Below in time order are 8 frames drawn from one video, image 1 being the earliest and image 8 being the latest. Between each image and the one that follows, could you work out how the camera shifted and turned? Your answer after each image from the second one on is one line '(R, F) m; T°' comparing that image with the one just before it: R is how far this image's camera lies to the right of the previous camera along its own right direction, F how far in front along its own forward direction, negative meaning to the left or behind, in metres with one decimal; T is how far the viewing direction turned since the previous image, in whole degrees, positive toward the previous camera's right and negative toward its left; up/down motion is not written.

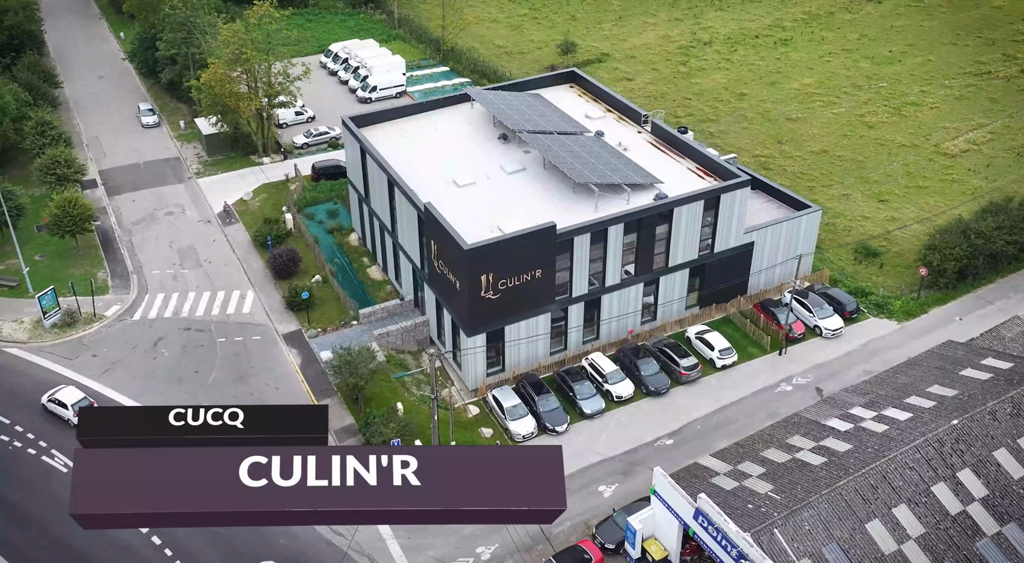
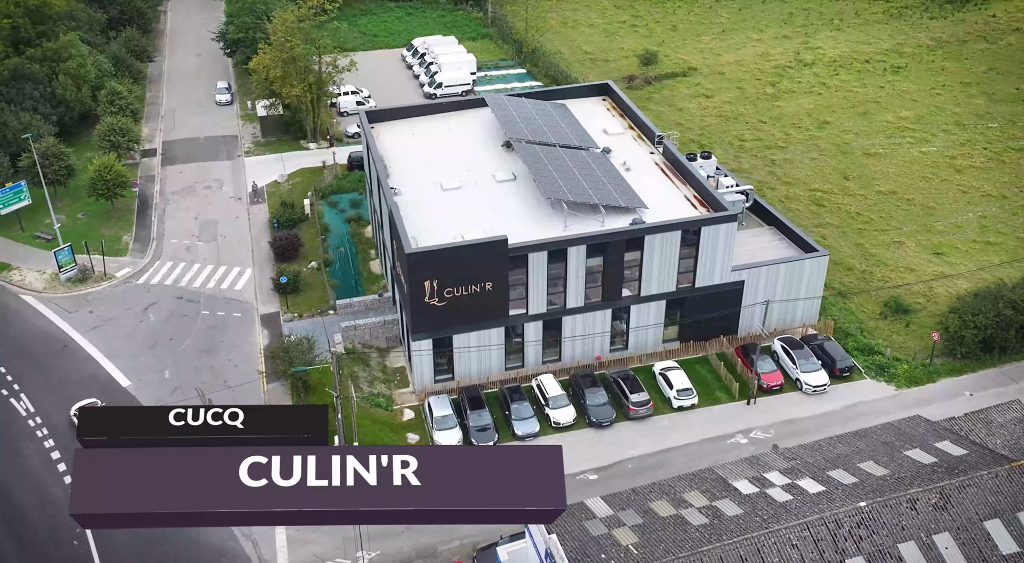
(+9.3, +1.2) m; -10°
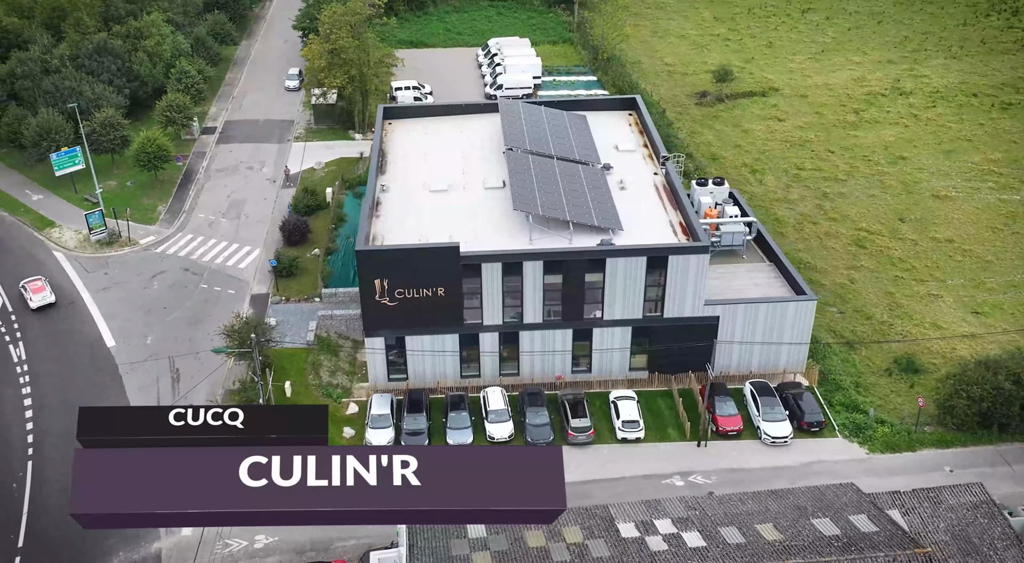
(+8.7, +1.0) m; -10°
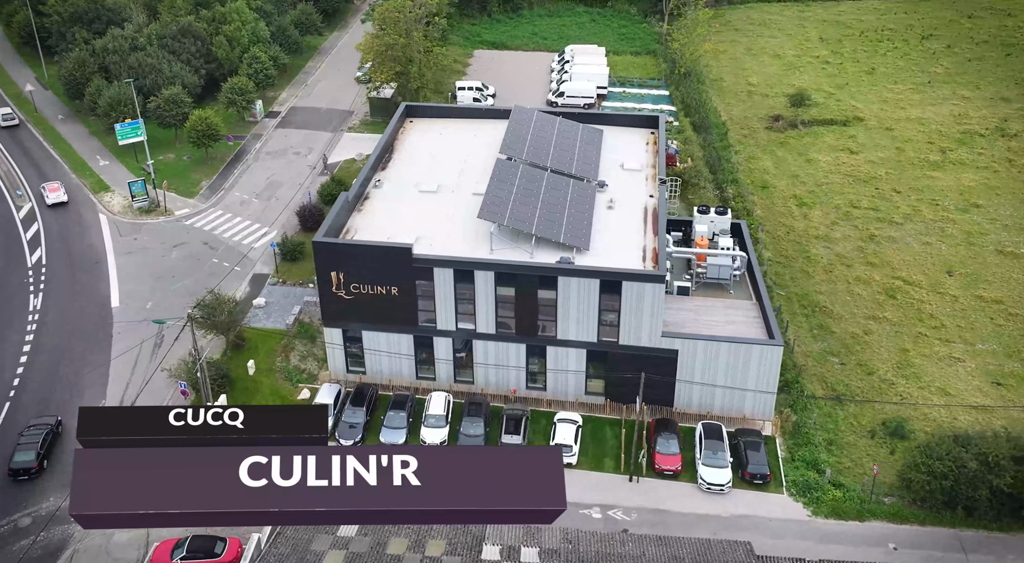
(+8.9, +0.9) m; -10°
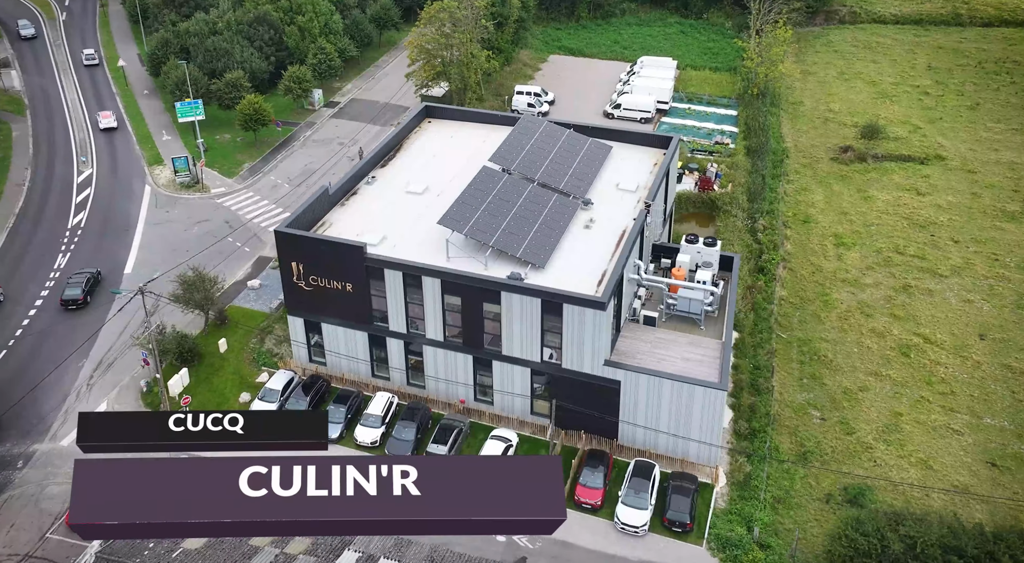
(+8.8, +1.2) m; -10°
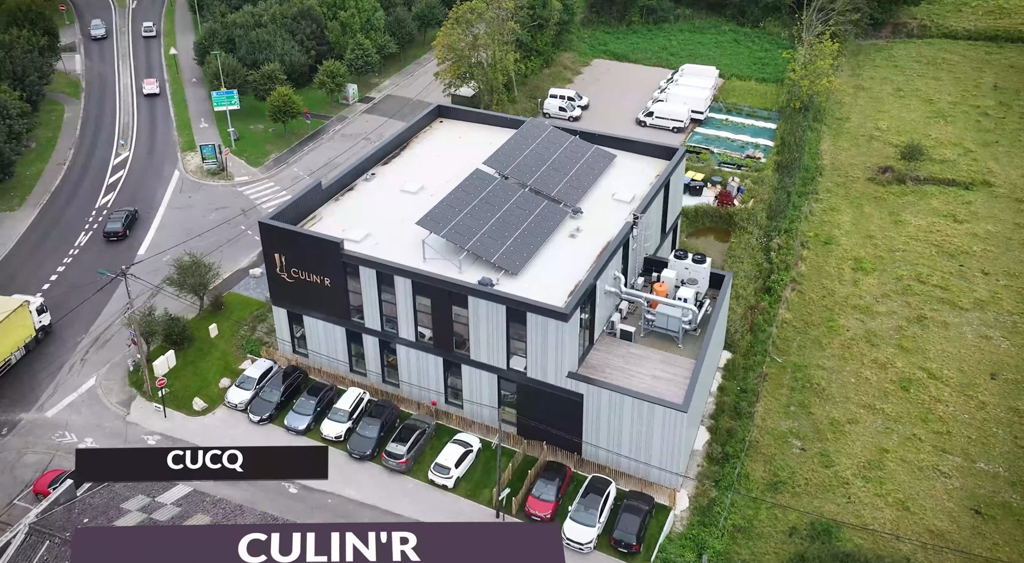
(+5.0, +0.5) m; -5°
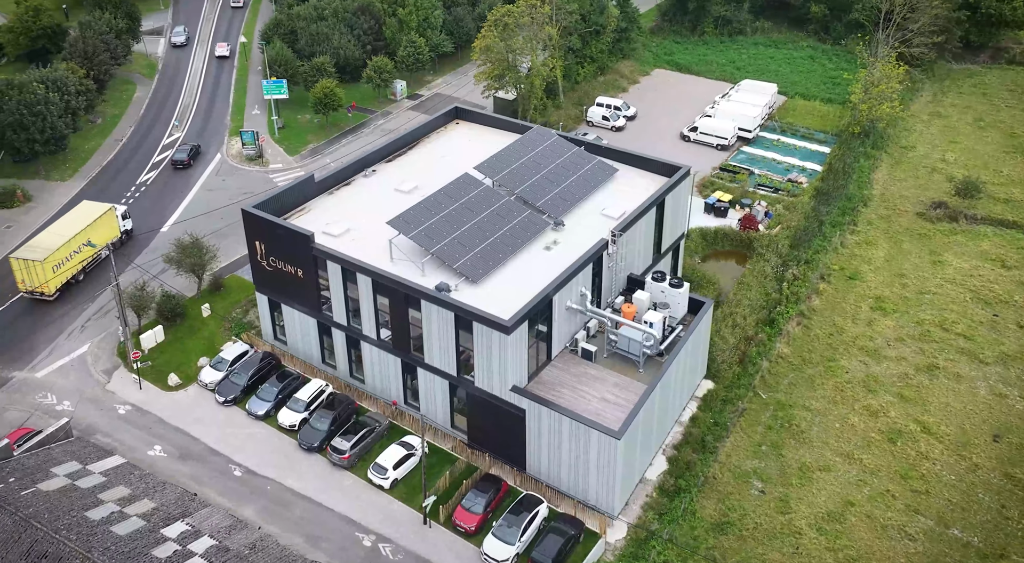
(+6.9, +0.8) m; -8°
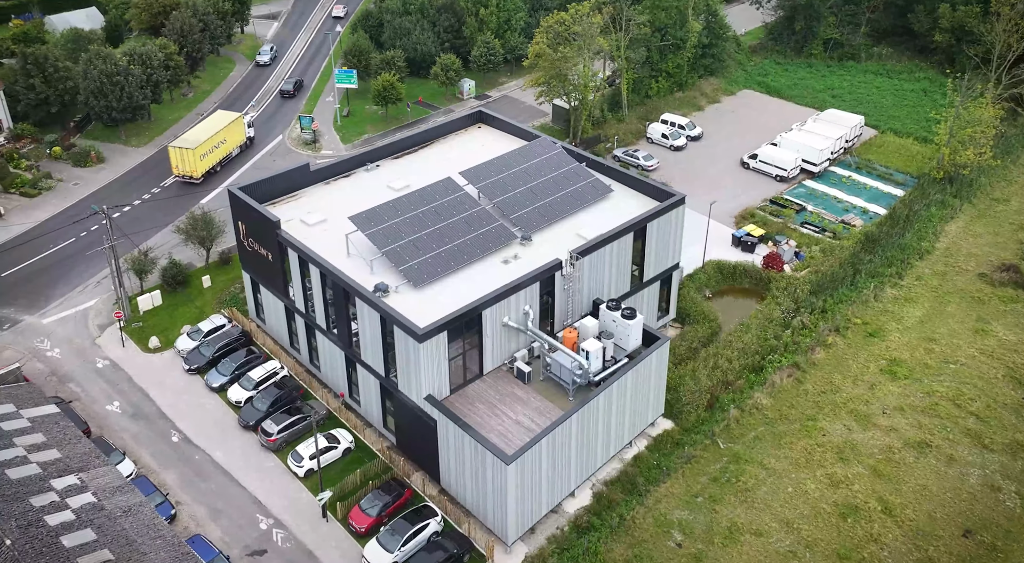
(+9.8, +1.6) m; -11°
